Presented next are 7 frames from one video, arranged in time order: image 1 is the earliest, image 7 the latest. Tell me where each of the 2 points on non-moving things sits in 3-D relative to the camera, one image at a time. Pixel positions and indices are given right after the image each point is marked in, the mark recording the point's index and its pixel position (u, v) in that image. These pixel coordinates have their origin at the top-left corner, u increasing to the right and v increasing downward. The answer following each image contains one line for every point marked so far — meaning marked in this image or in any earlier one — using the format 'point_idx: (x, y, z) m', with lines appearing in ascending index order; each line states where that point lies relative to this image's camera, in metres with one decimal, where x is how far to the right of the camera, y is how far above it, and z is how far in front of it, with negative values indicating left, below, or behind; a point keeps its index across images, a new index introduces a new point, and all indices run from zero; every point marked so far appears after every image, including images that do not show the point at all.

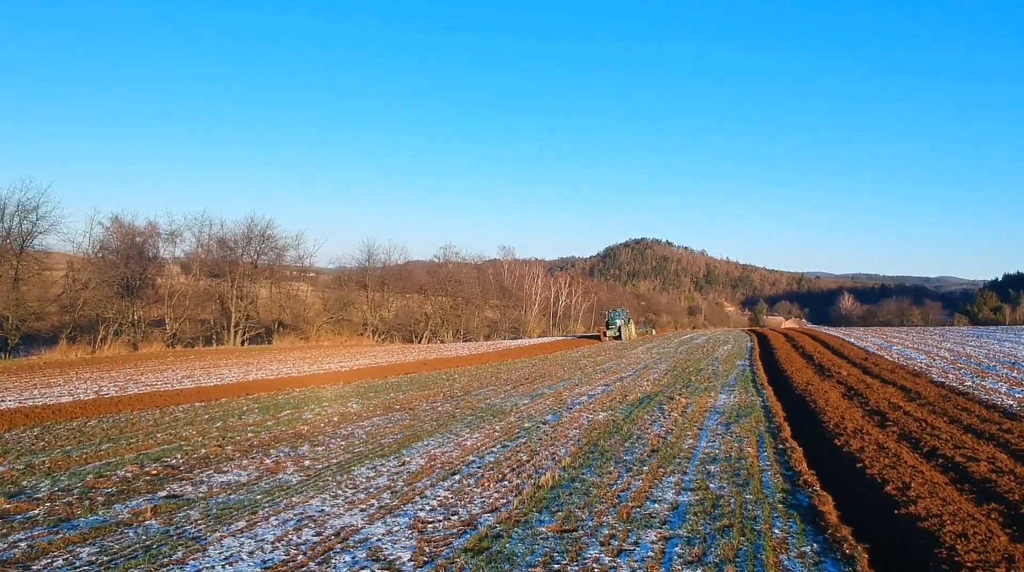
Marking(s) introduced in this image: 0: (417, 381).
0: (-3.0, -3.0, +20.0) m
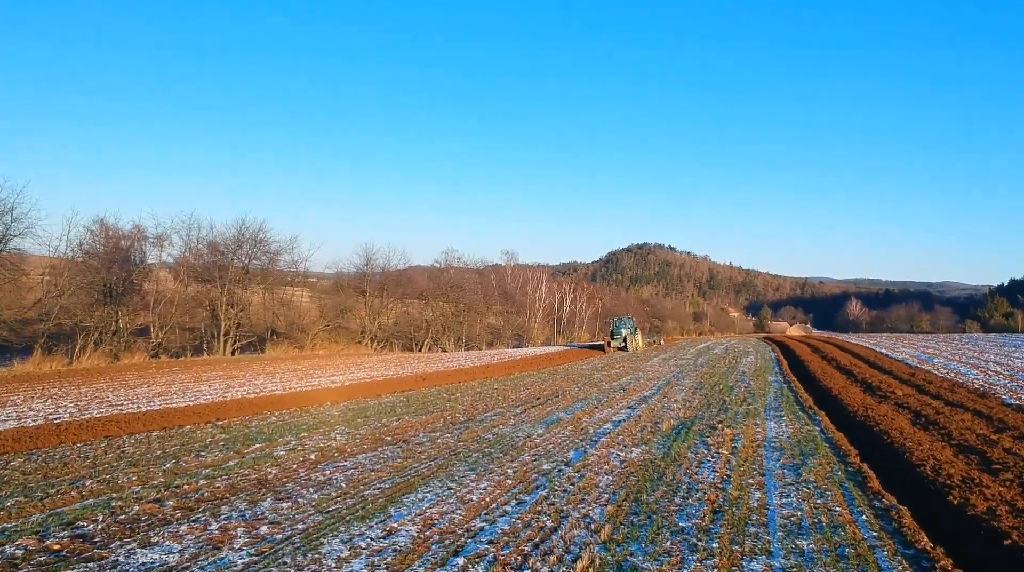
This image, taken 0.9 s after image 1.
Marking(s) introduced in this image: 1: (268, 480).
0: (-2.8, -3.2, +17.7) m
1: (-3.7, -2.9, +9.5) m
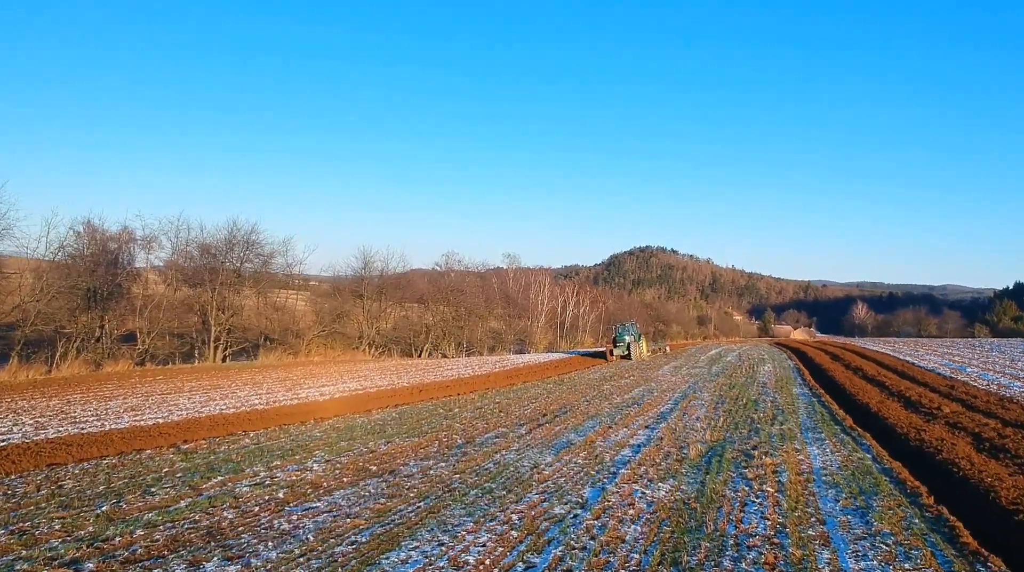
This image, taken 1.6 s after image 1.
0: (-2.7, -3.3, +16.0) m
1: (-3.6, -3.0, +7.8) m
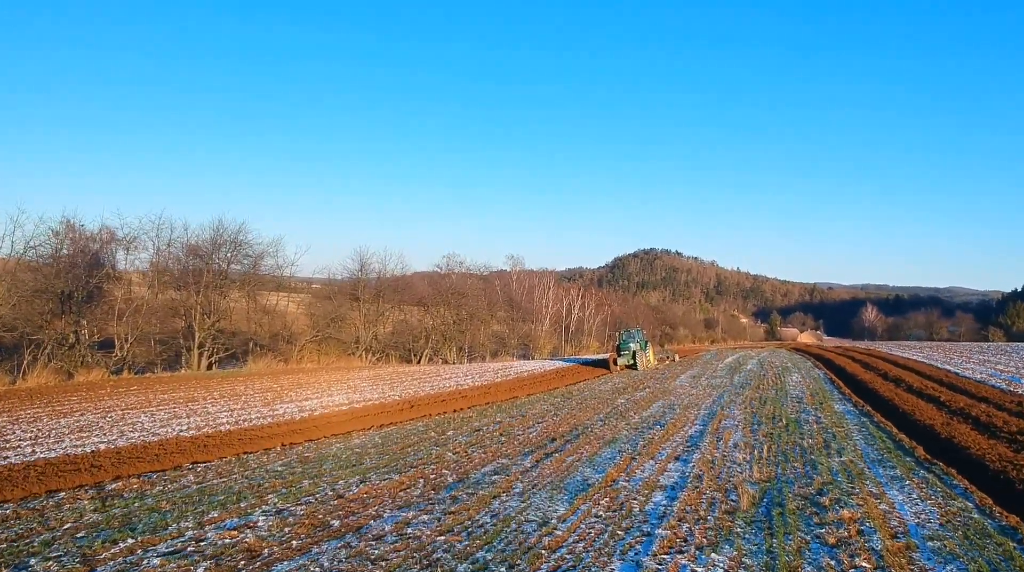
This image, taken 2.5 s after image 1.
0: (-2.6, -3.4, +13.6) m
1: (-3.6, -3.0, +5.4) m
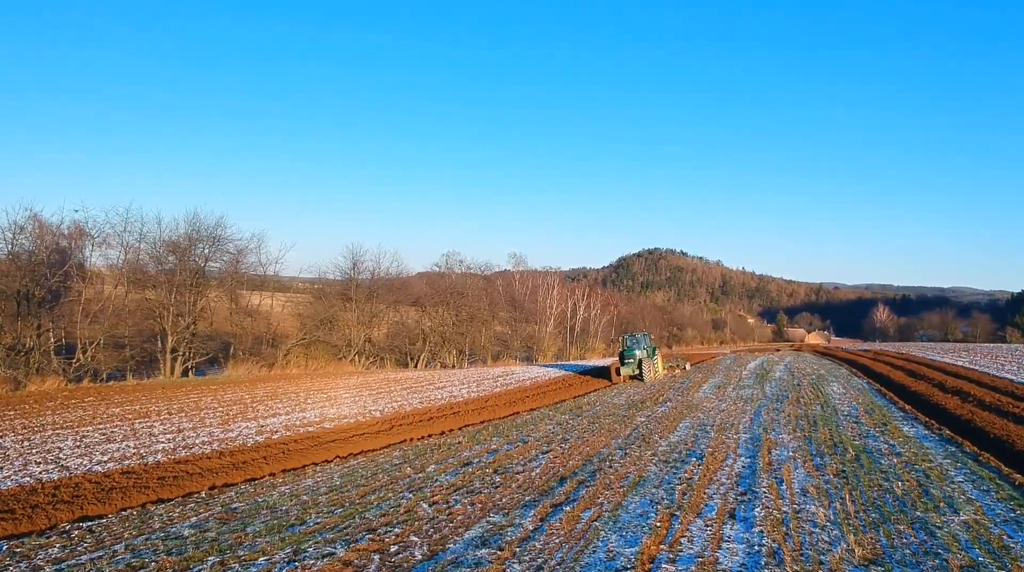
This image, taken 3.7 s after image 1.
0: (-2.7, -3.3, +10.4) m
1: (-3.7, -2.9, +2.3) m
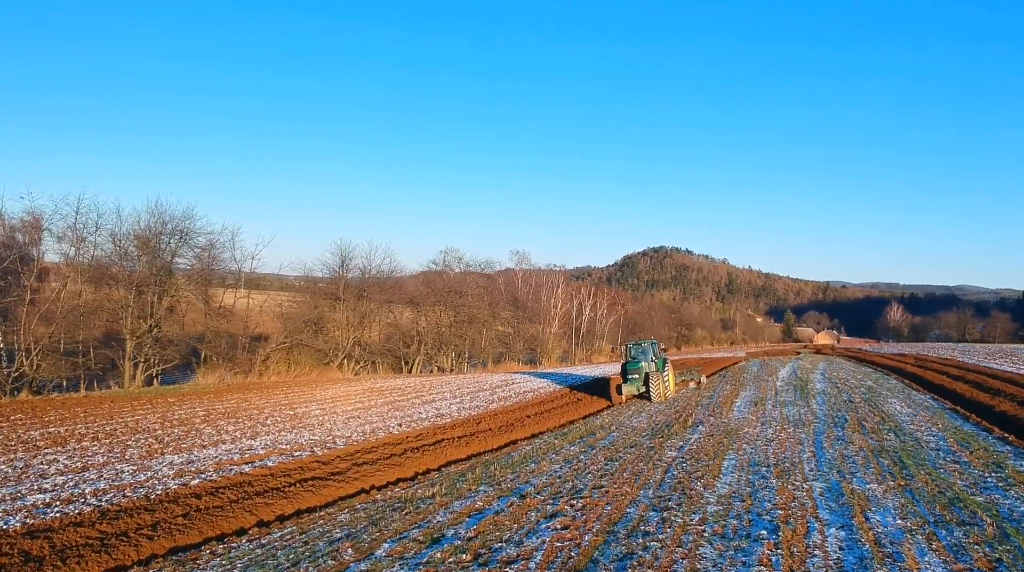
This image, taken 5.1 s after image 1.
0: (-2.8, -3.3, +6.7) m
1: (-3.9, -2.9, -1.4) m
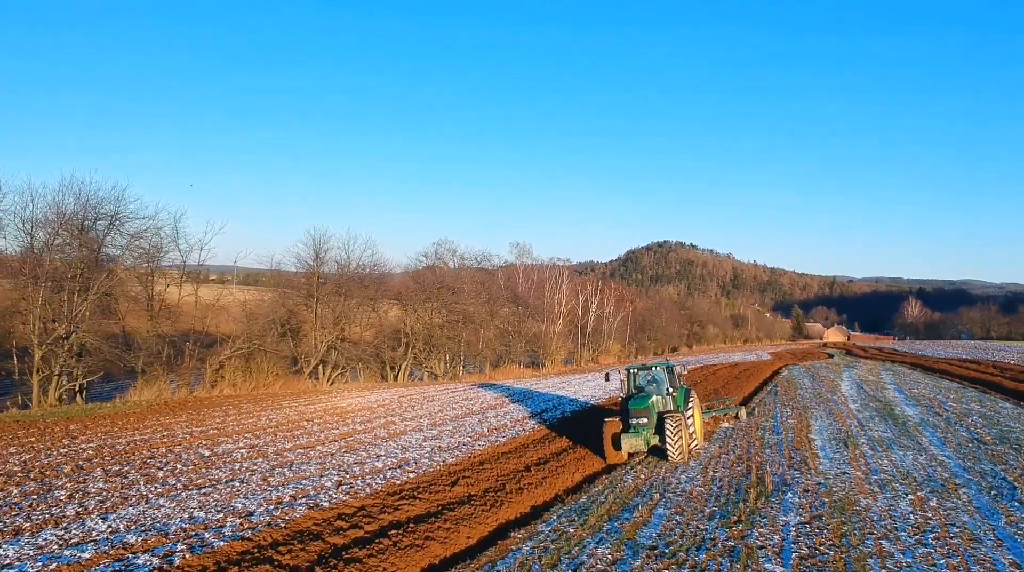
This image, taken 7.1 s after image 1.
0: (-3.0, -3.3, +1.0) m
1: (-4.1, -3.0, -7.1) m
